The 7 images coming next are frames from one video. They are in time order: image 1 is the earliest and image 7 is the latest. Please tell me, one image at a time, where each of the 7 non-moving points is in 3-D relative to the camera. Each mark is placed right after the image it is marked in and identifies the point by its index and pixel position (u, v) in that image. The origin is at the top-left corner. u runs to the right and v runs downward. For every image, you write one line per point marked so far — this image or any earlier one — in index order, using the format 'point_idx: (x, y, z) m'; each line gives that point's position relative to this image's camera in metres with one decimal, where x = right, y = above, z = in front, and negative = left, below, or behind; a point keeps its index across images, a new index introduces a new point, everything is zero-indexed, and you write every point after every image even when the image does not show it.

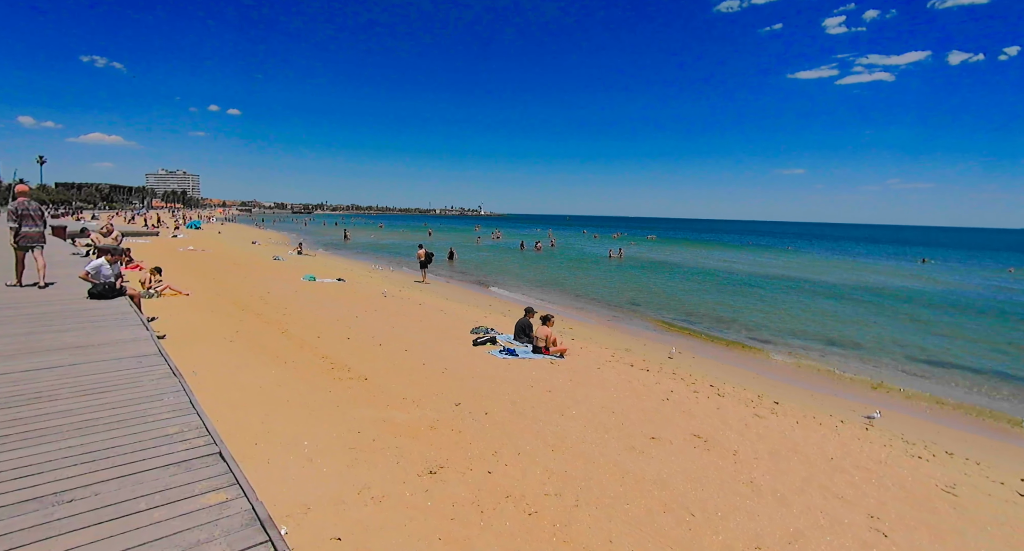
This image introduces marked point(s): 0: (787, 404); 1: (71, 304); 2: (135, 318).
0: (+5.6, -2.6, +10.3) m
1: (-8.2, -0.5, +9.4) m
2: (-6.3, -0.7, +8.4) m
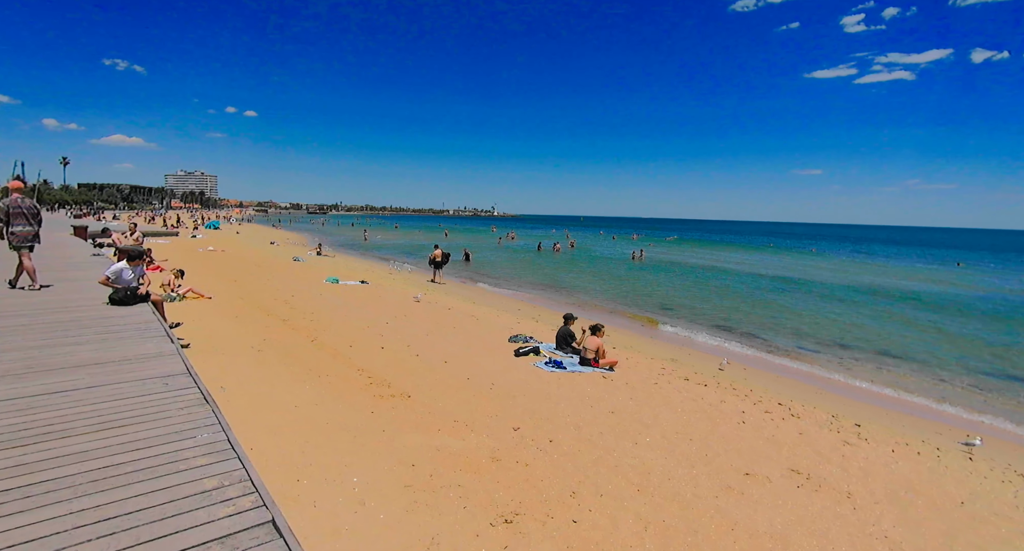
0: (+6.5, -2.8, +9.2) m
1: (-7.3, -0.6, +8.7) m
2: (-5.4, -0.8, +7.6) m
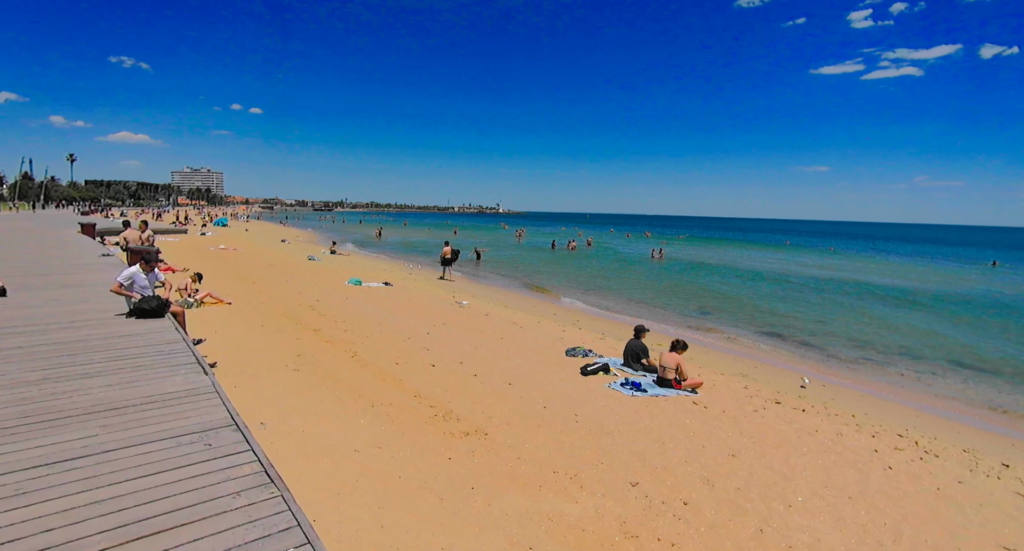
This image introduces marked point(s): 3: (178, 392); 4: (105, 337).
0: (+7.8, -2.9, +7.8) m
1: (-6.0, -0.8, +7.4) m
2: (-4.1, -1.0, +6.3) m
3: (-3.3, -1.2, +5.0) m
4: (-5.6, -0.8, +6.9) m
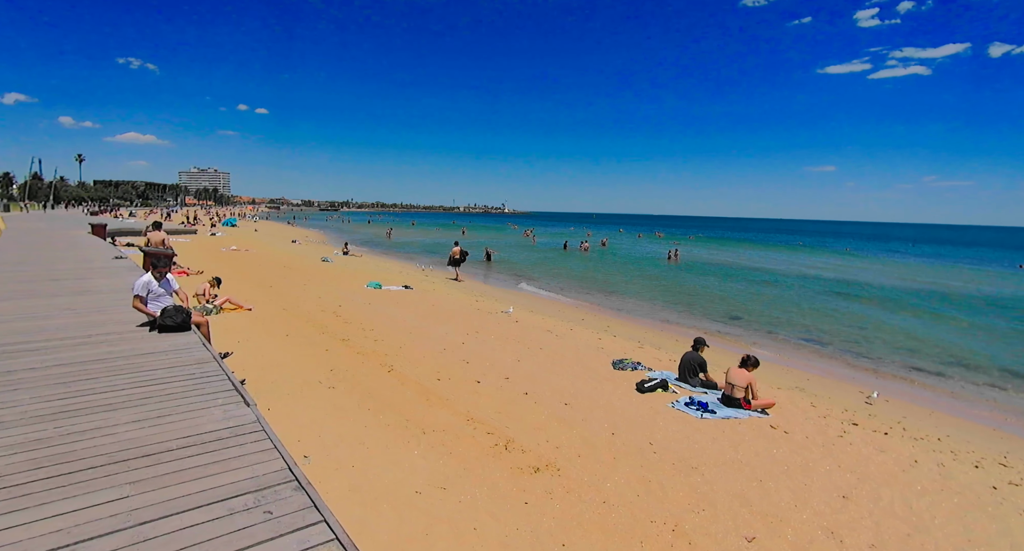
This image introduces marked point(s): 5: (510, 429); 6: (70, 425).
0: (+8.7, -3.1, +6.9) m
1: (-5.1, -0.9, +6.6) m
2: (-3.2, -1.1, +5.5) m
3: (-2.4, -1.3, +4.2) m
4: (-4.7, -1.0, +6.2) m
5: (0.0, -2.1, +6.8) m
6: (-3.7, -1.3, +4.2) m
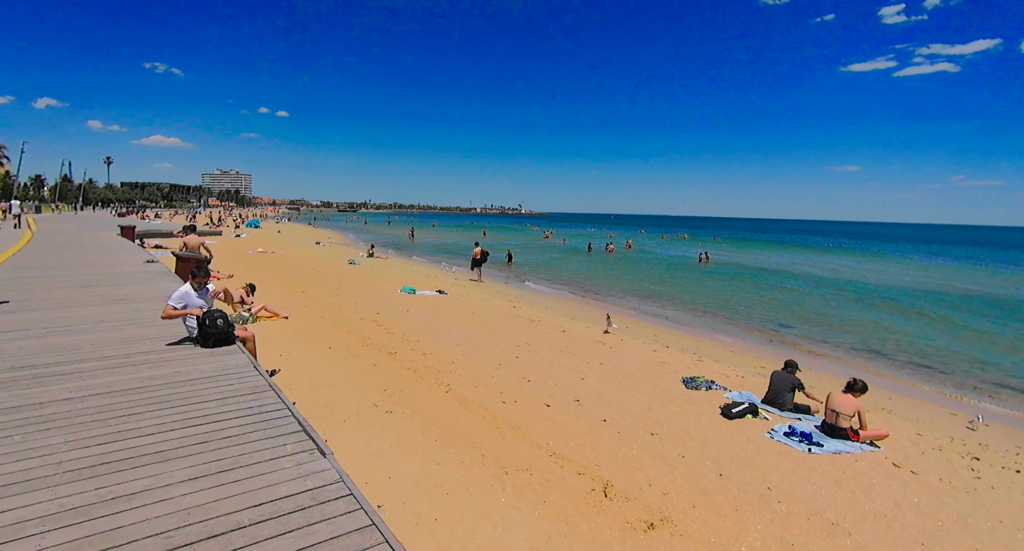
0: (+9.8, -3.3, +5.7) m
1: (-4.0, -1.1, +5.9) m
2: (-2.1, -1.3, +4.7) m
3: (-1.4, -1.5, +3.4) m
4: (-3.7, -1.1, +5.4) m
5: (+1.1, -2.3, +5.9) m
6: (-2.7, -1.4, +3.4) m
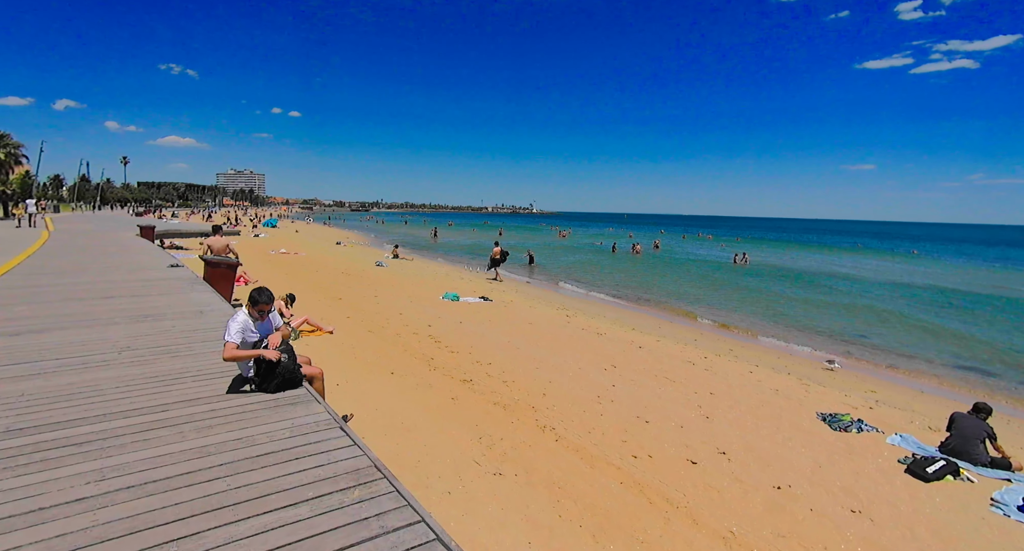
0: (+11.4, -3.6, +3.7) m
1: (-2.4, -1.3, +4.2) m
2: (-0.5, -1.5, +2.9) m
3: (+0.1, -1.7, +1.6) m
4: (-2.1, -1.4, +3.7) m
5: (+2.7, -2.5, +4.1) m
6: (-1.1, -1.7, +1.7) m
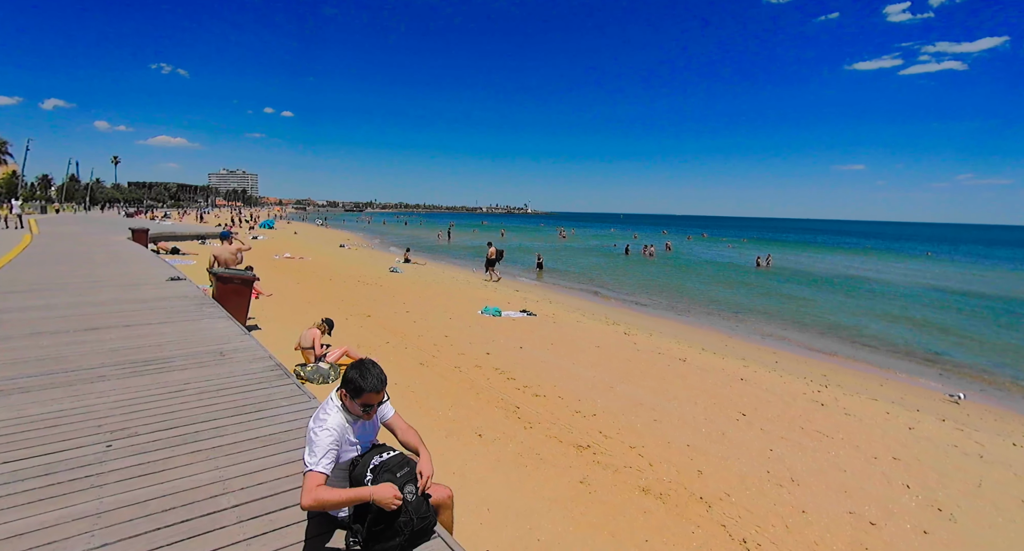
0: (+13.2, -3.9, +1.5) m
1: (-0.6, -1.7, +1.9) m
2: (+1.2, -1.9, +0.7) m
3: (+1.9, -2.1, -0.6) m
4: (-0.3, -1.8, +1.4) m
5: (+4.4, -2.9, +1.9) m
6: (+0.7, -2.0, -0.6) m
